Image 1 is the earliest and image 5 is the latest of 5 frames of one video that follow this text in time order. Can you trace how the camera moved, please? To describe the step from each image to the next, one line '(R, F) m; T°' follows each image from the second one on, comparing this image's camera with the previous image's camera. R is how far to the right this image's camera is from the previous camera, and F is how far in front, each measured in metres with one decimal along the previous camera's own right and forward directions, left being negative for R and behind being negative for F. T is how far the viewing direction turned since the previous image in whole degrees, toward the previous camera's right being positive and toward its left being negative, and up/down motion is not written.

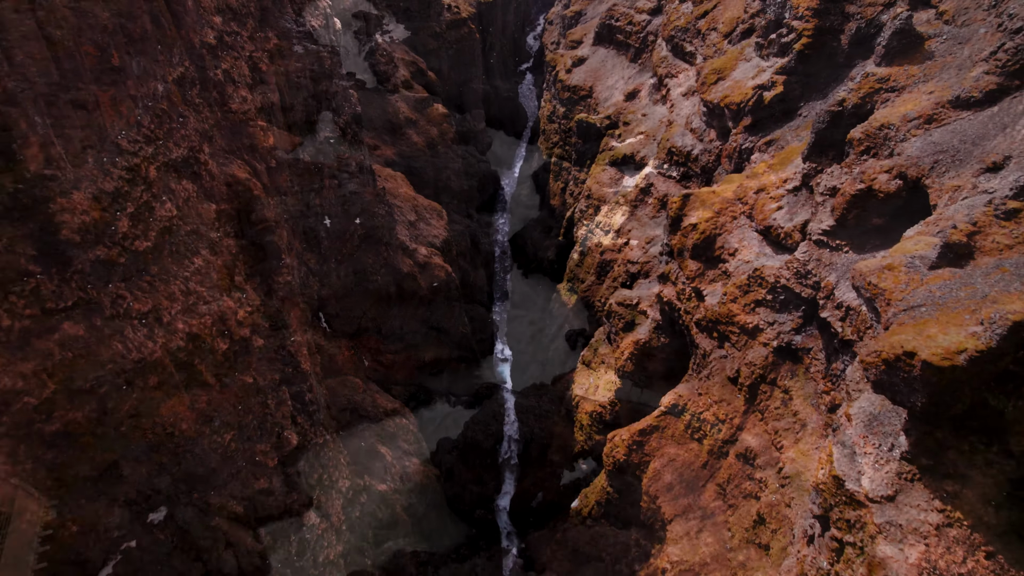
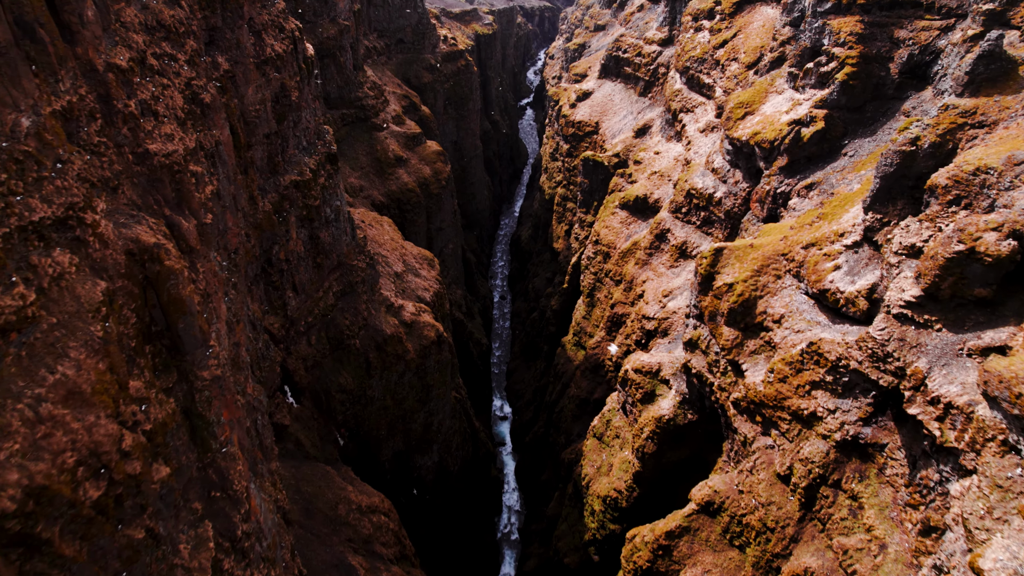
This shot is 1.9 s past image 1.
(0.0, +4.1) m; 0°
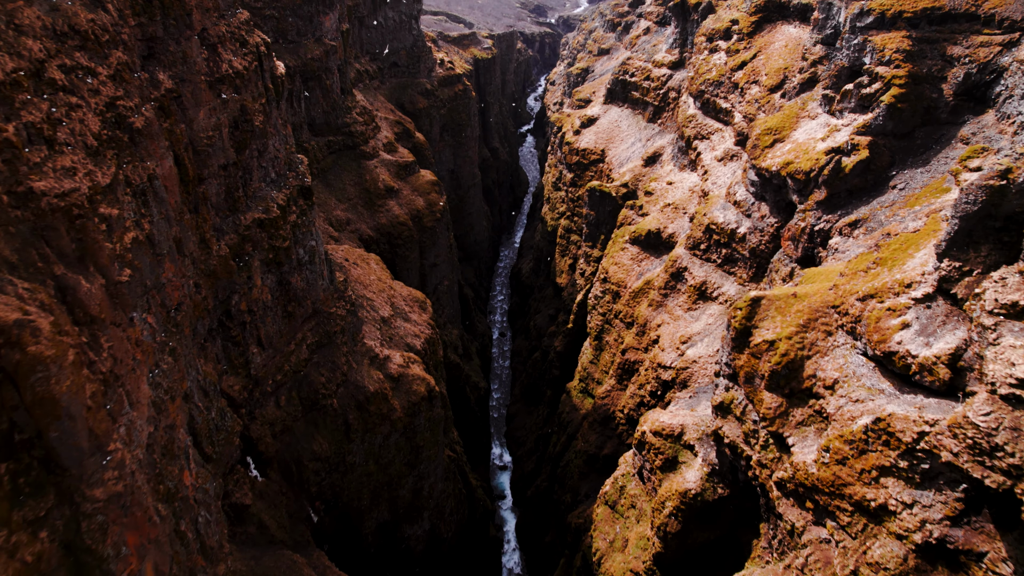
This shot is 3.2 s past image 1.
(0.0, +3.3) m; 0°
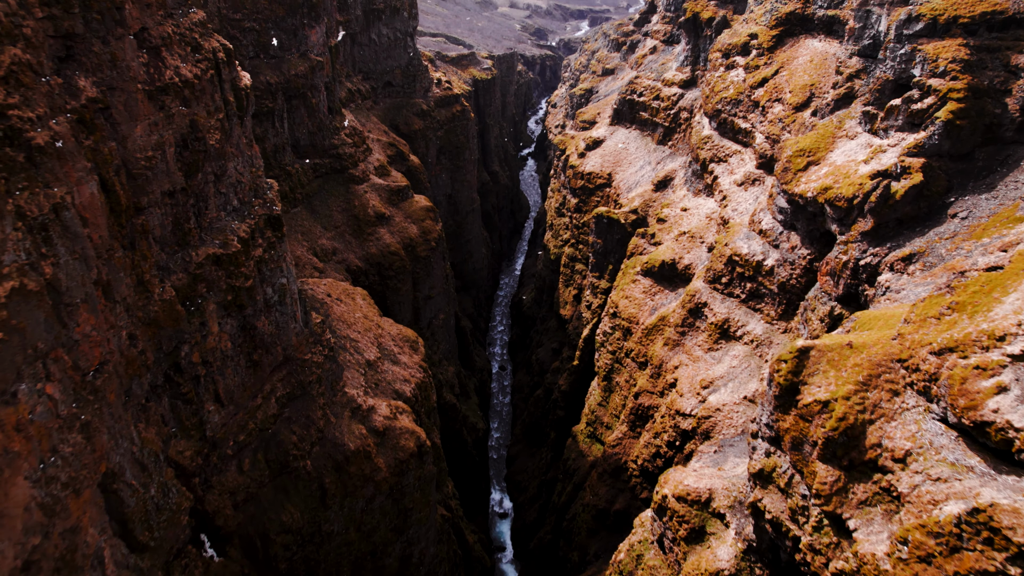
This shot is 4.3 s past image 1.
(0.0, +3.0) m; 0°
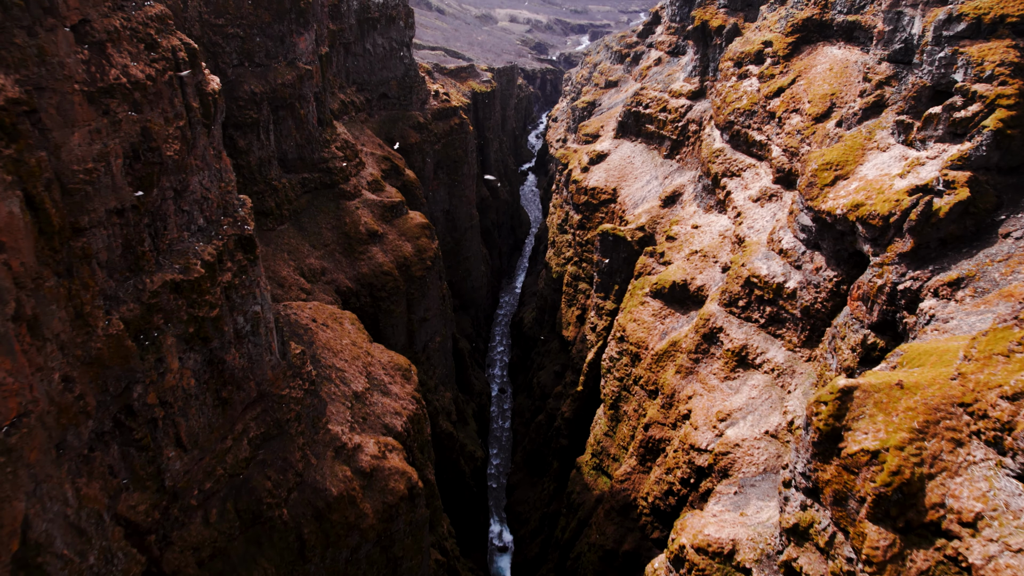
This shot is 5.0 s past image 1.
(0.0, +2.0) m; 0°
